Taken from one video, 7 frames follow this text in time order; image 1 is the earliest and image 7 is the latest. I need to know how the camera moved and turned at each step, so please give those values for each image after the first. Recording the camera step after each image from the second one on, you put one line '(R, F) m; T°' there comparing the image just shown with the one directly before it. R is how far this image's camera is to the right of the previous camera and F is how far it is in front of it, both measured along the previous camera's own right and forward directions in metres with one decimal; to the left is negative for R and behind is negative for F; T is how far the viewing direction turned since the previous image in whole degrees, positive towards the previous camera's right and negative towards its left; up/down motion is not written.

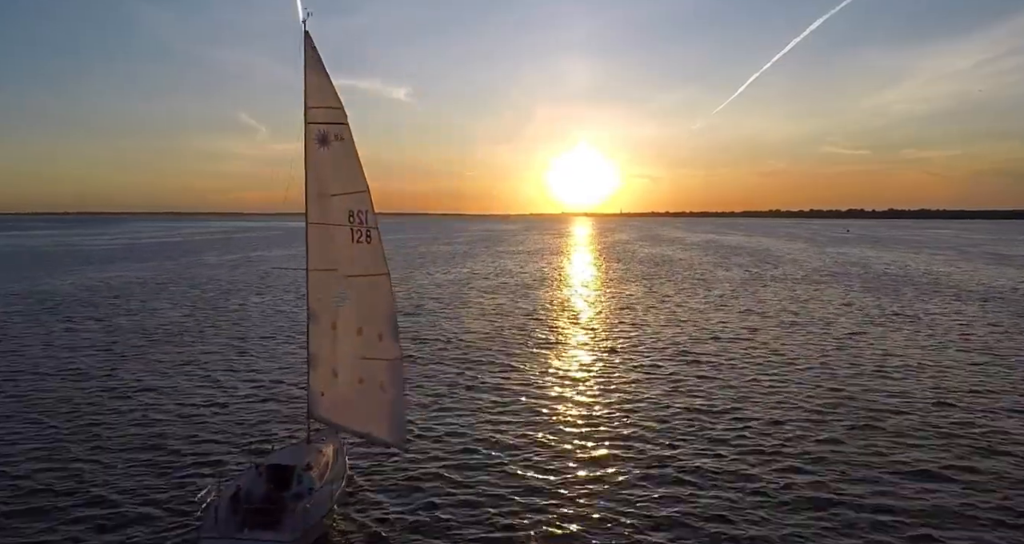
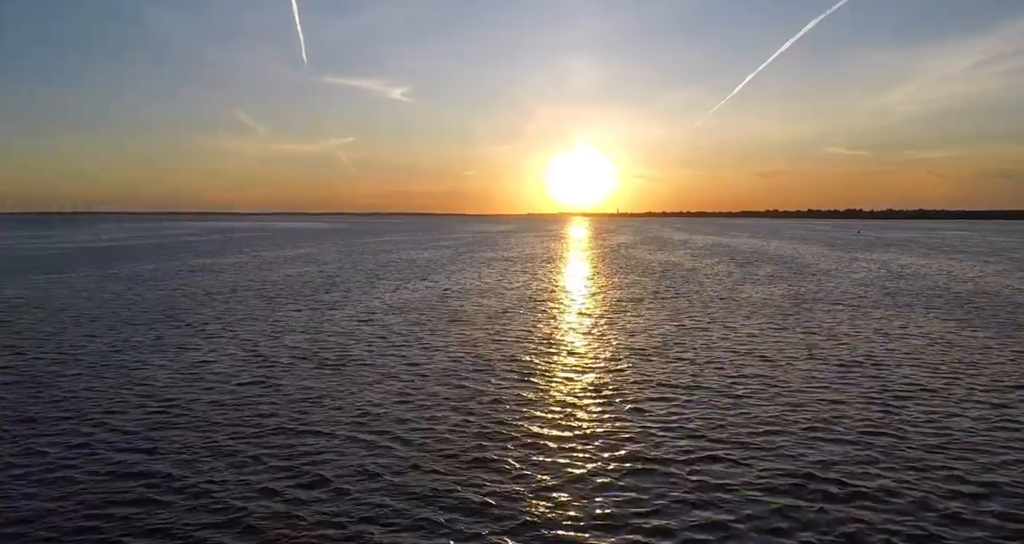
(+1.1, +9.2) m; 0°
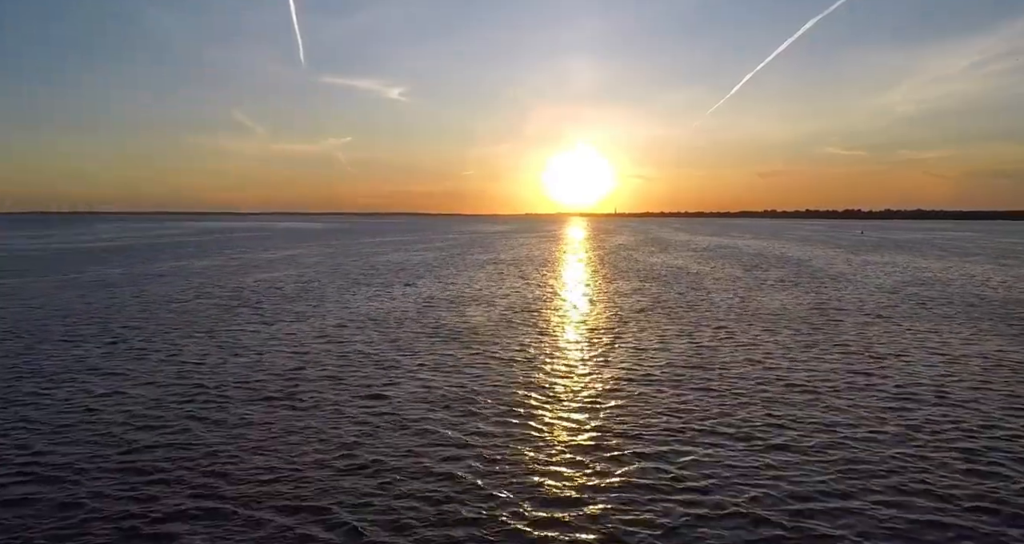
(+0.4, +3.6) m; 0°
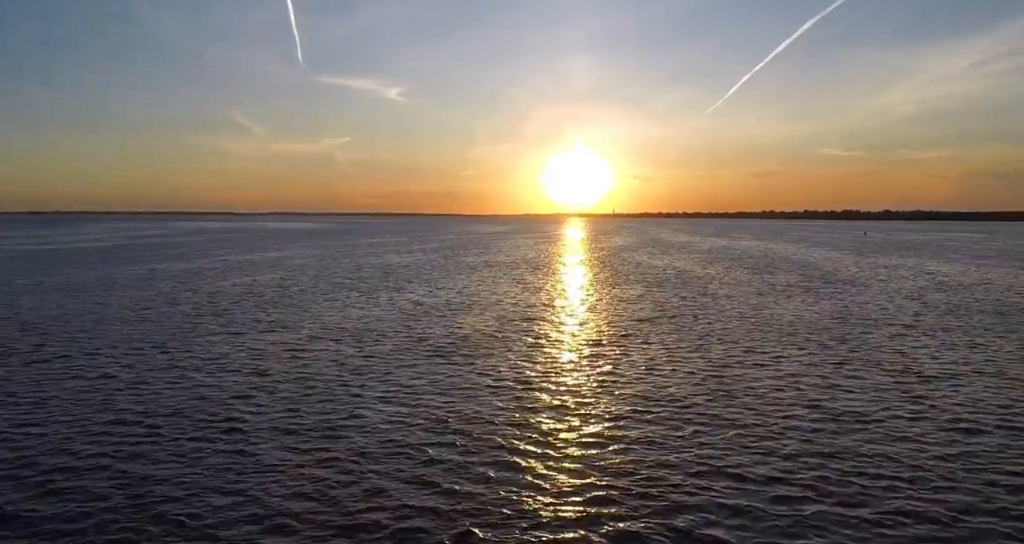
(+0.3, +2.9) m; 0°
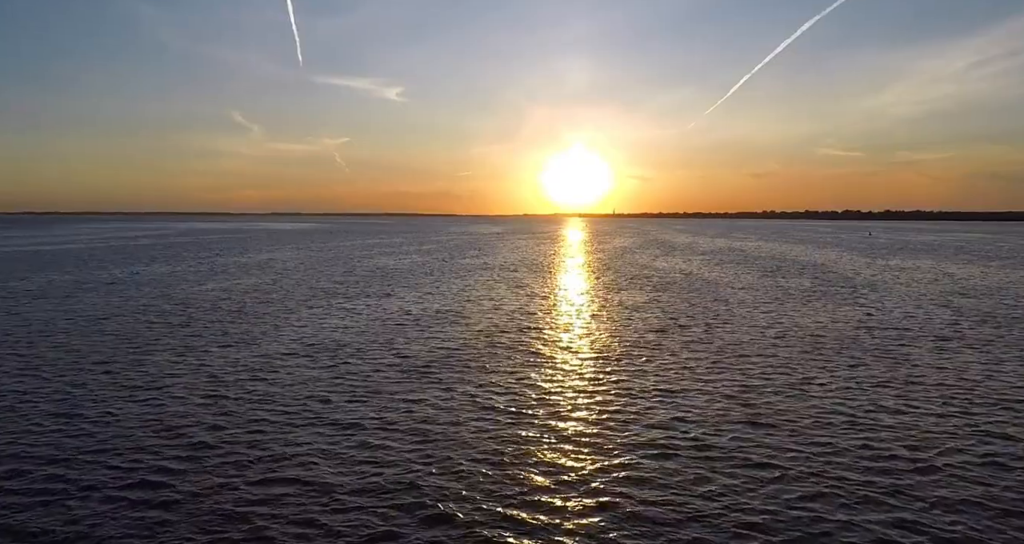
(0.0, +2.8) m; 0°
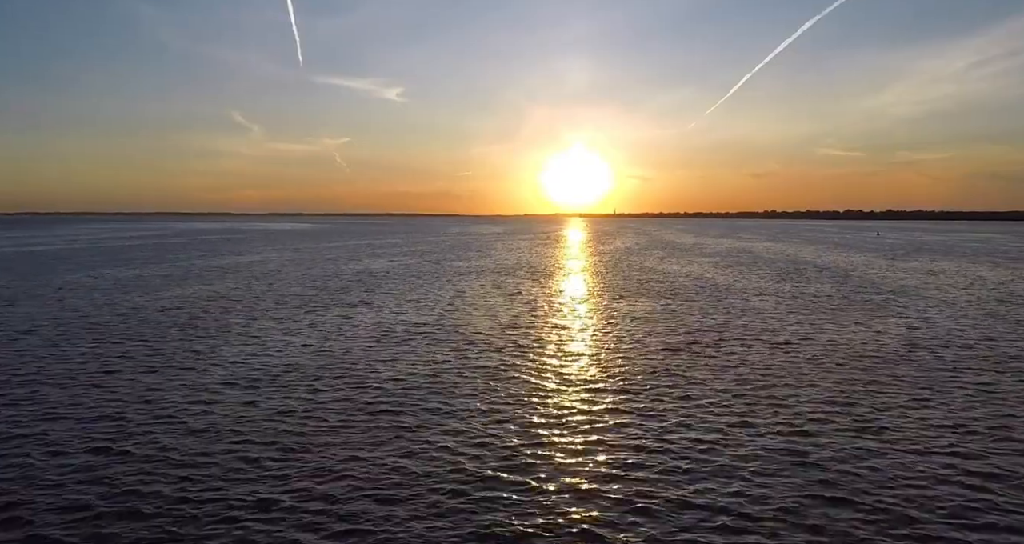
(+0.3, +4.3) m; 0°
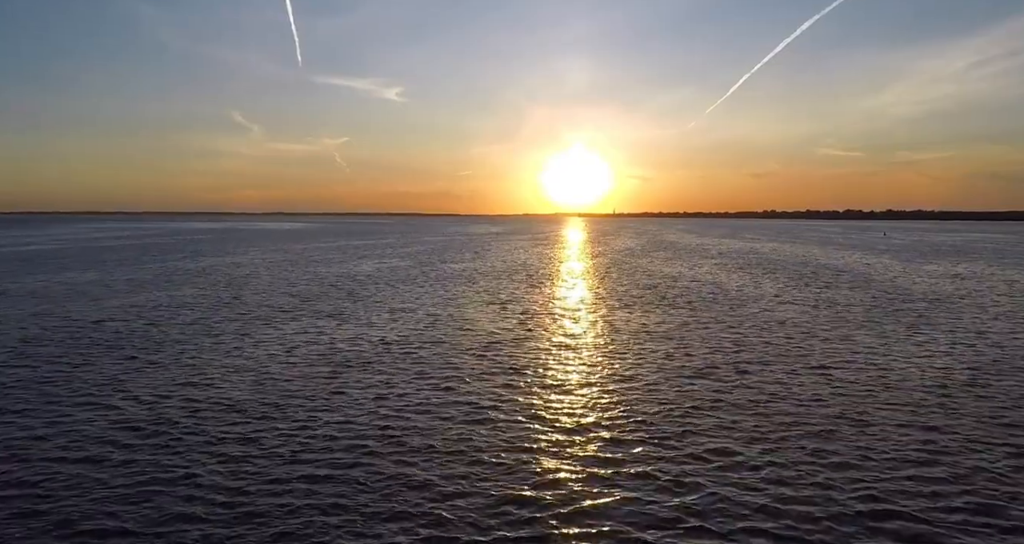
(+0.3, +3.8) m; 0°
